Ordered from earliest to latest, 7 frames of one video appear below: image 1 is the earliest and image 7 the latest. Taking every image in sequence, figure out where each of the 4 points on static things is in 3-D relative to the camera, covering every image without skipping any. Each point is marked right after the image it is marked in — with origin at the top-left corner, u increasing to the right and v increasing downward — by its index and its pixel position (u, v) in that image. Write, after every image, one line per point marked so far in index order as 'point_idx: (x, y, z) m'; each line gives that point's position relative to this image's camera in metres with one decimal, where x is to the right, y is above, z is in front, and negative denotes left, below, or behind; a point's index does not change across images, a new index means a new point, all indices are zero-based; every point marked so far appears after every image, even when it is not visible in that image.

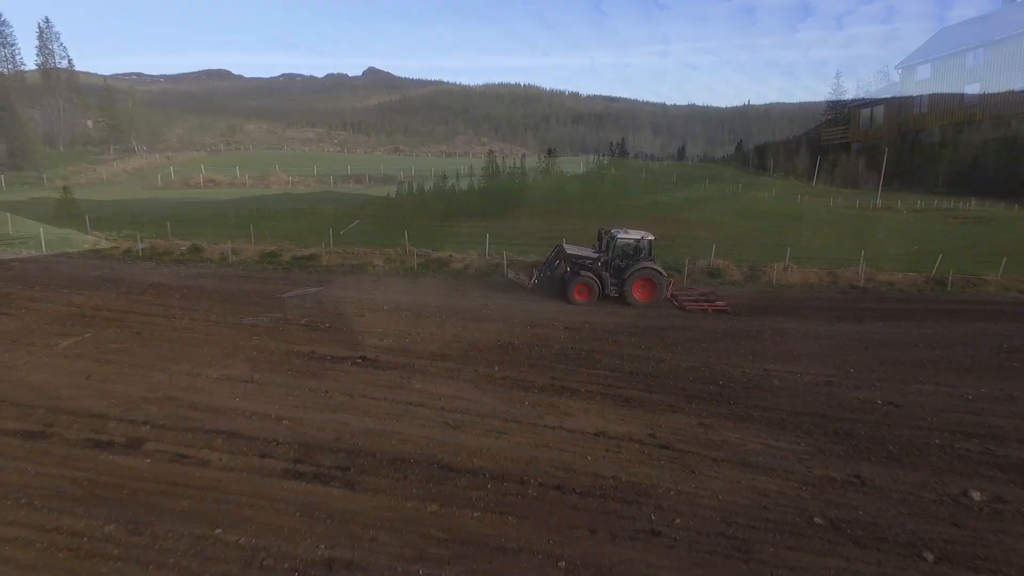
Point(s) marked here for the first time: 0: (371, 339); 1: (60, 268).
0: (-2.6, -0.9, +11.2) m
1: (-13.7, +0.6, +18.3) m
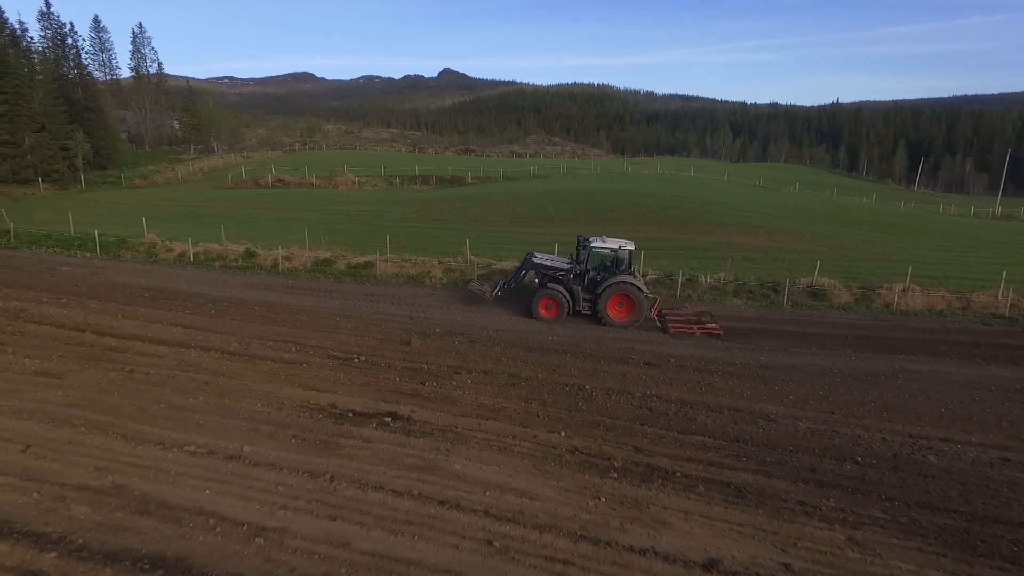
0: (-1.5, -1.4, +9.2) m
1: (-11.7, +0.4, +17.5) m
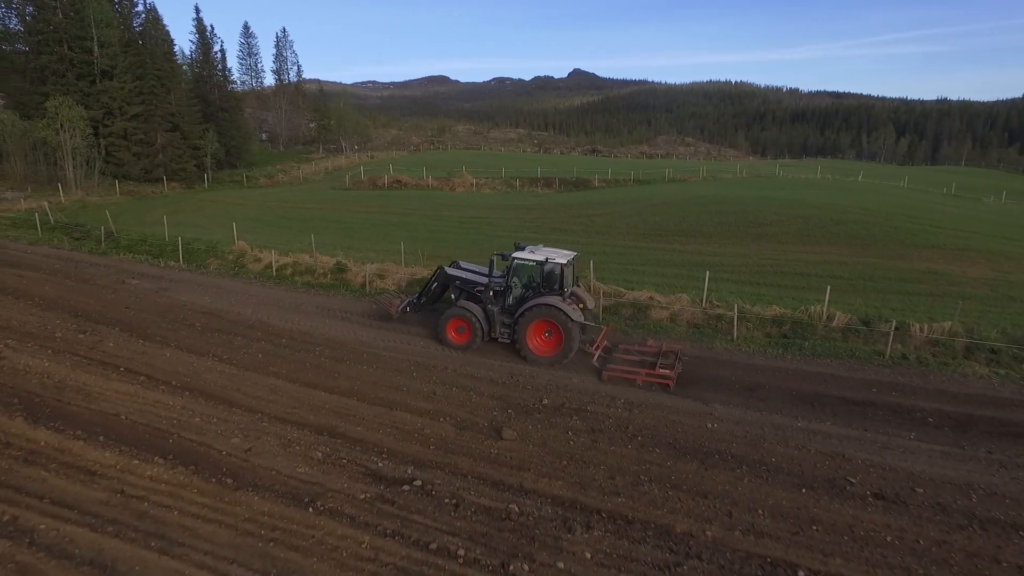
0: (-0.2, -2.3, +5.2) m
1: (-8.5, -0.1, +15.3) m
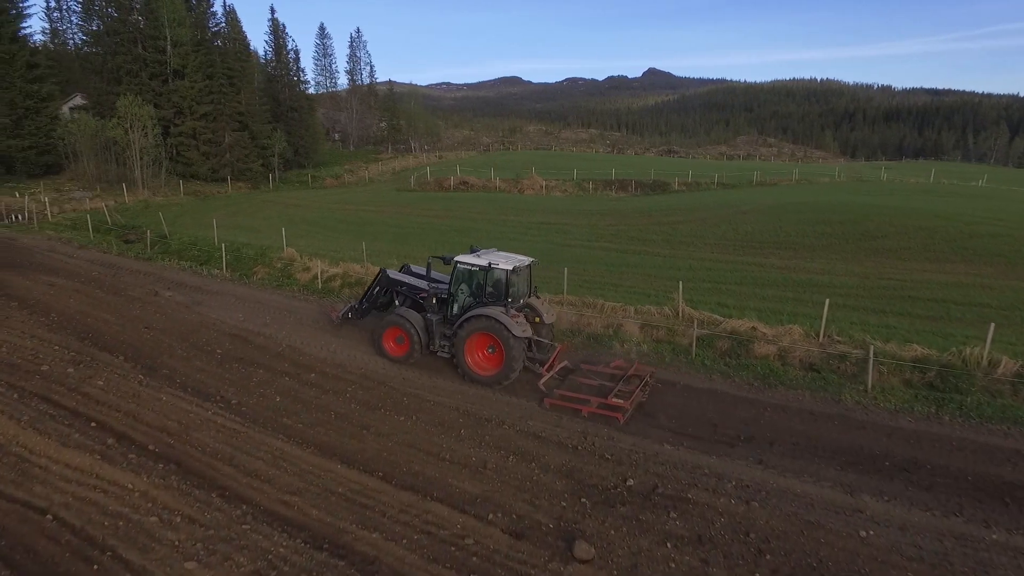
0: (+0.2, -2.8, +2.8) m
1: (-6.9, -0.4, +13.8) m
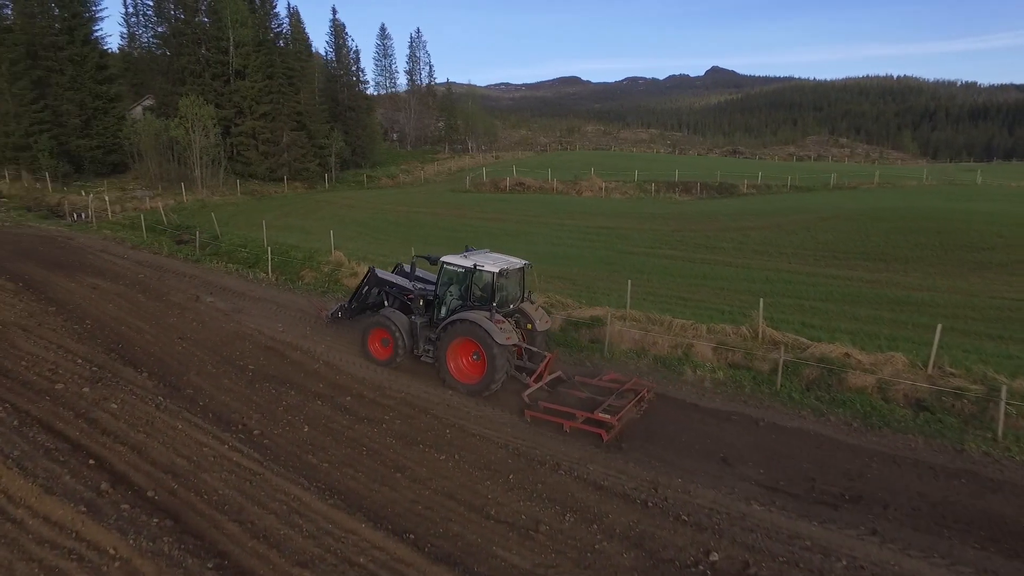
0: (+0.3, -3.1, +1.5) m
1: (-5.6, -0.5, +13.1) m
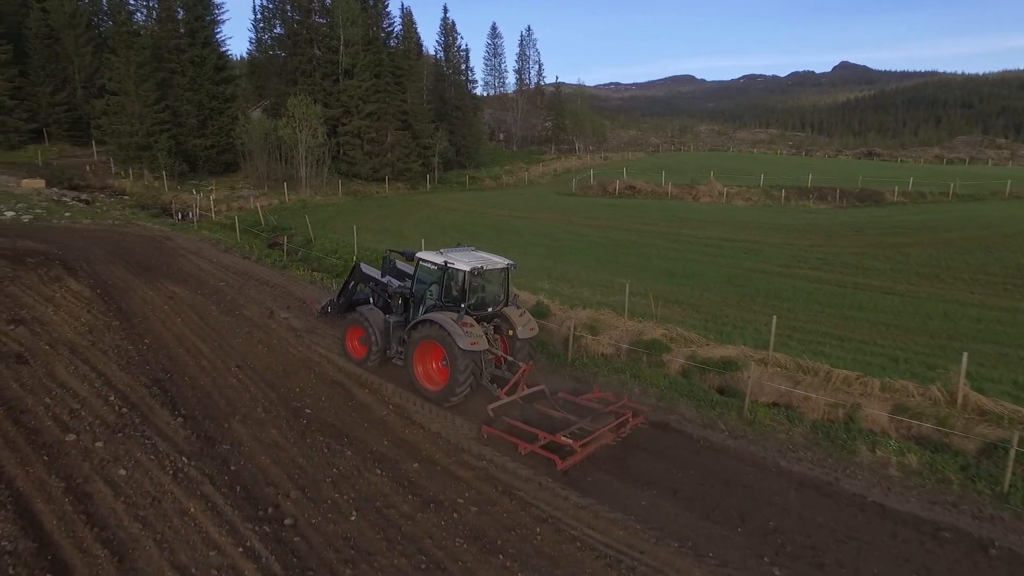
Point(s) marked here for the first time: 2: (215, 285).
0: (+0.3, -3.6, -0.8) m
1: (-3.6, -0.9, +11.6) m
2: (-6.9, +0.1, +13.9) m
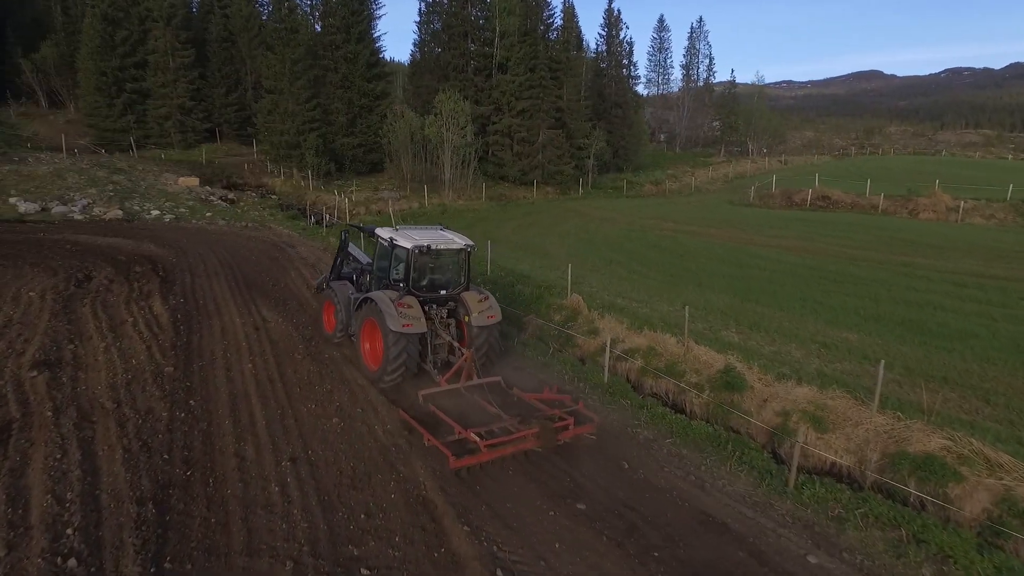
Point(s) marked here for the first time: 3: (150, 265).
0: (-0.5, -4.4, -4.5) m
1: (-1.2, -1.6, +8.4) m
2: (-3.7, -0.4, +11.5) m
3: (-7.9, +0.5, +13.2) m
